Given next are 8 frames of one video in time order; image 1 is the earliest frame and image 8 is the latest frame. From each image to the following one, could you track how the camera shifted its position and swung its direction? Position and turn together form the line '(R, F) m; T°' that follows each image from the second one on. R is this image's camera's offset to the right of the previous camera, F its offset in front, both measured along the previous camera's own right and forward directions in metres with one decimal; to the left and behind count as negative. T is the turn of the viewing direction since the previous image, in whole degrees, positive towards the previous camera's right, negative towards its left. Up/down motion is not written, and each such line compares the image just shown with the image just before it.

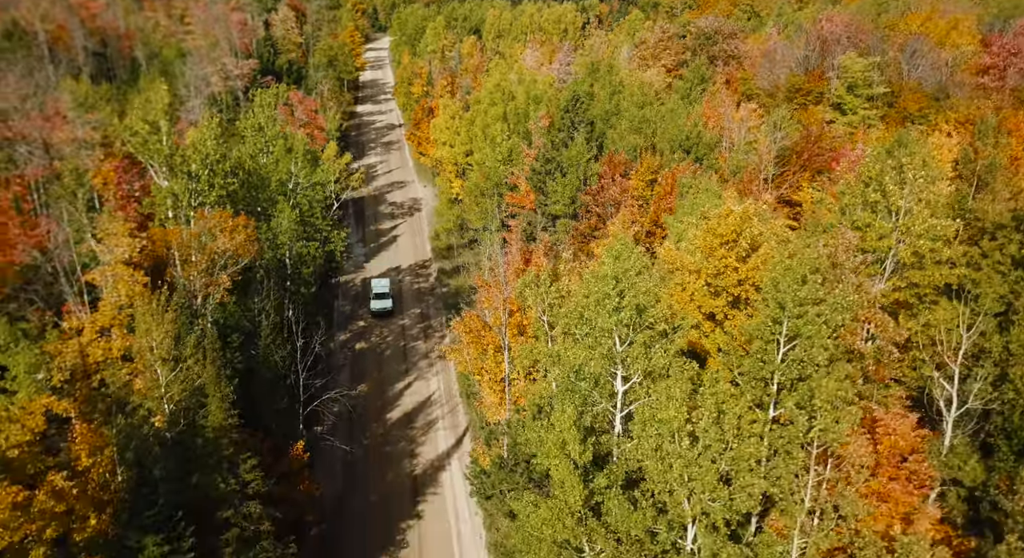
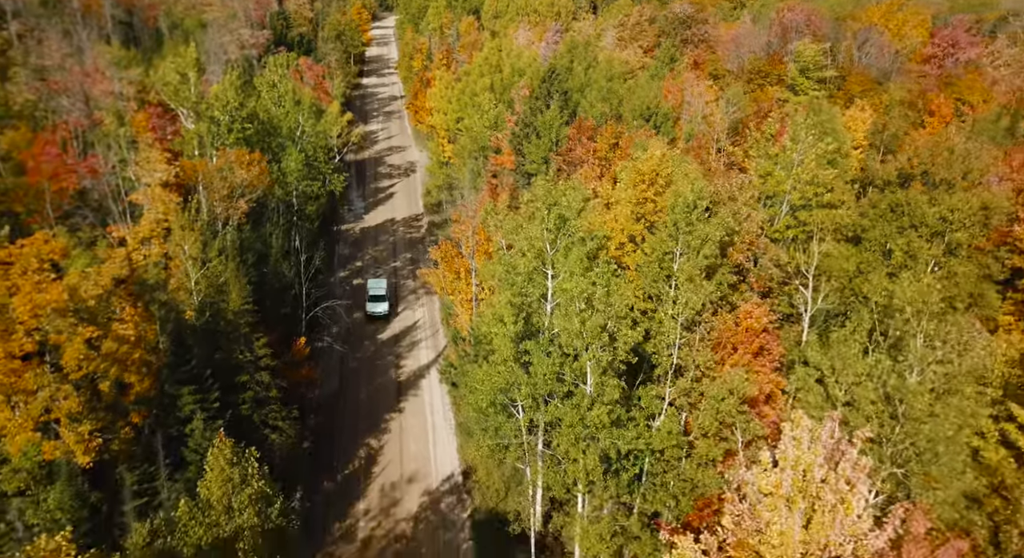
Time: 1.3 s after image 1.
(+2.0, -7.1) m; 0°
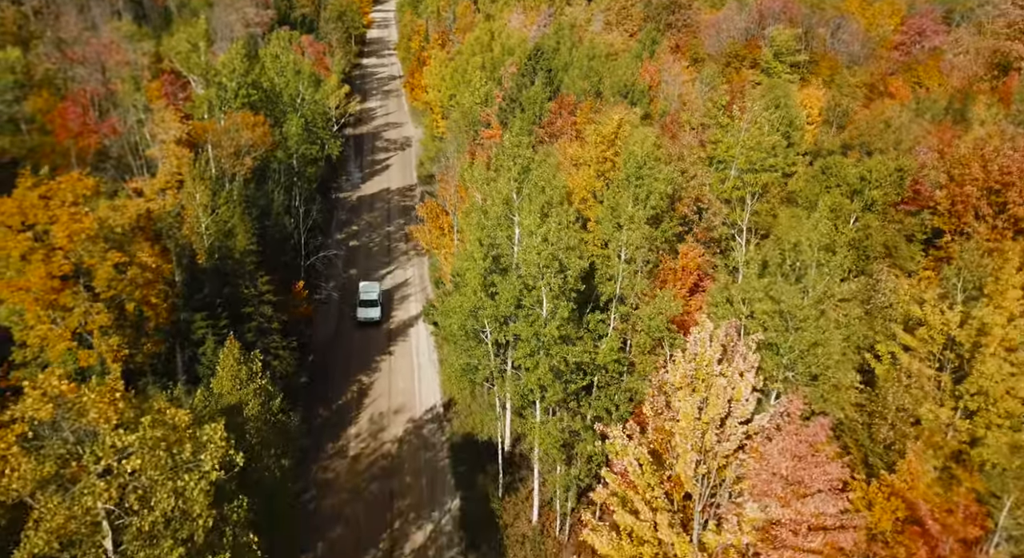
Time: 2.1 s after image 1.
(+1.4, -4.6) m; 0°
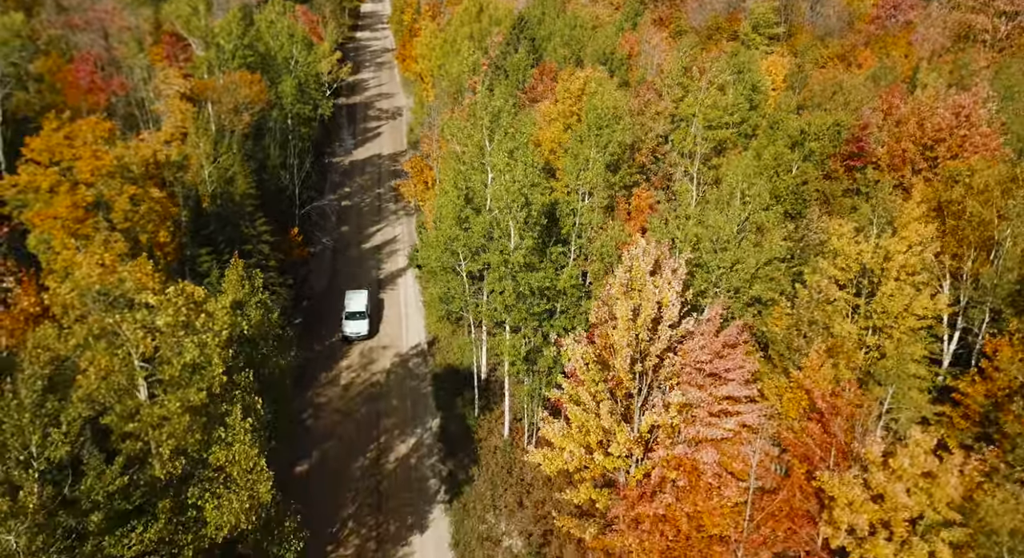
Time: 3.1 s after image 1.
(+1.2, -4.0) m; 0°
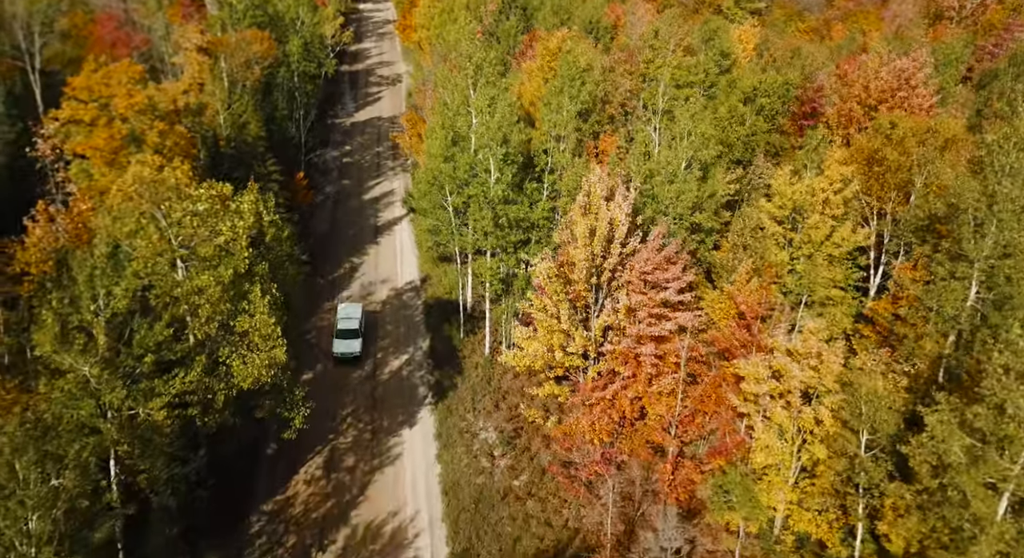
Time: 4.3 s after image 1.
(+1.1, -5.1) m; 0°
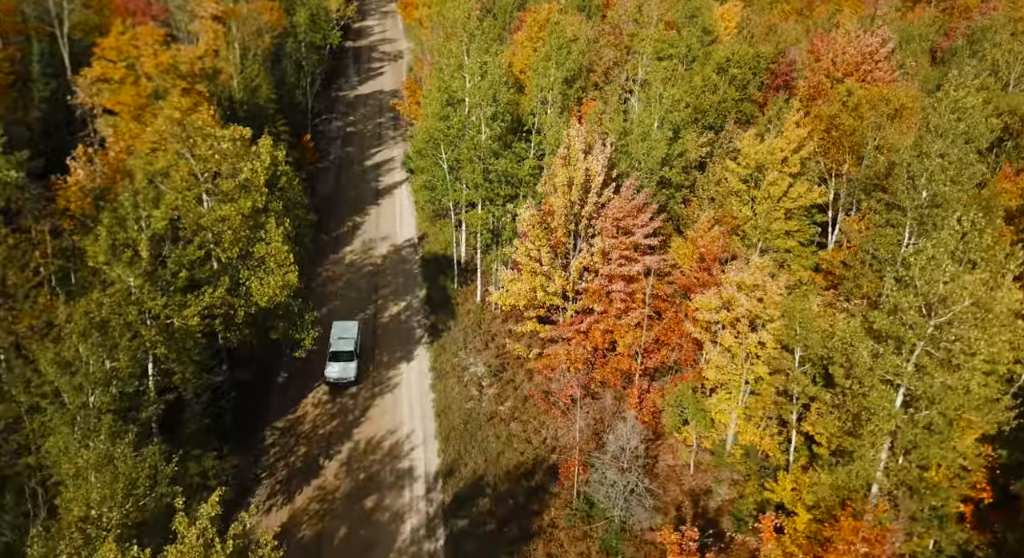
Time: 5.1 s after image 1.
(+0.7, -4.0) m; 0°
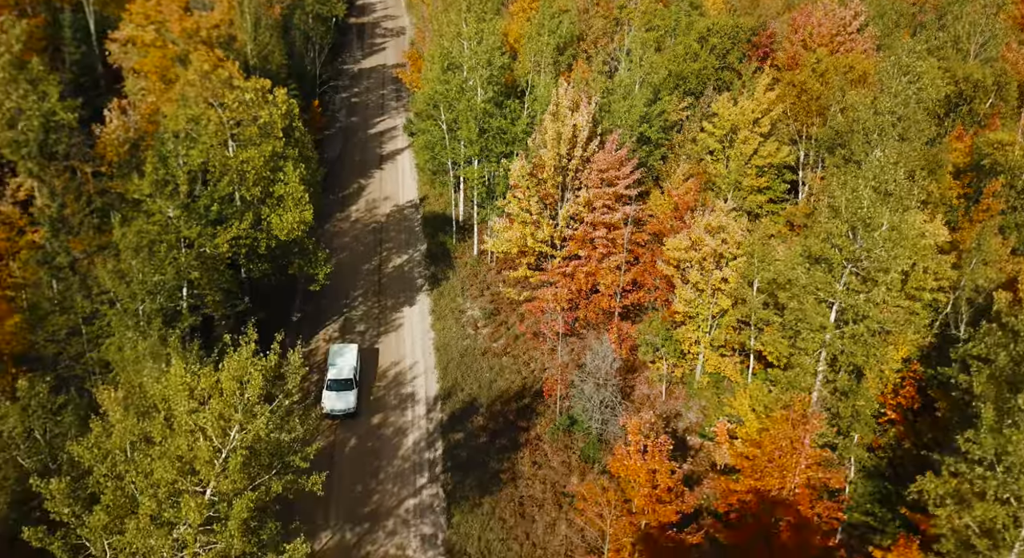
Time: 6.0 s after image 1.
(+0.5, -3.9) m; 0°
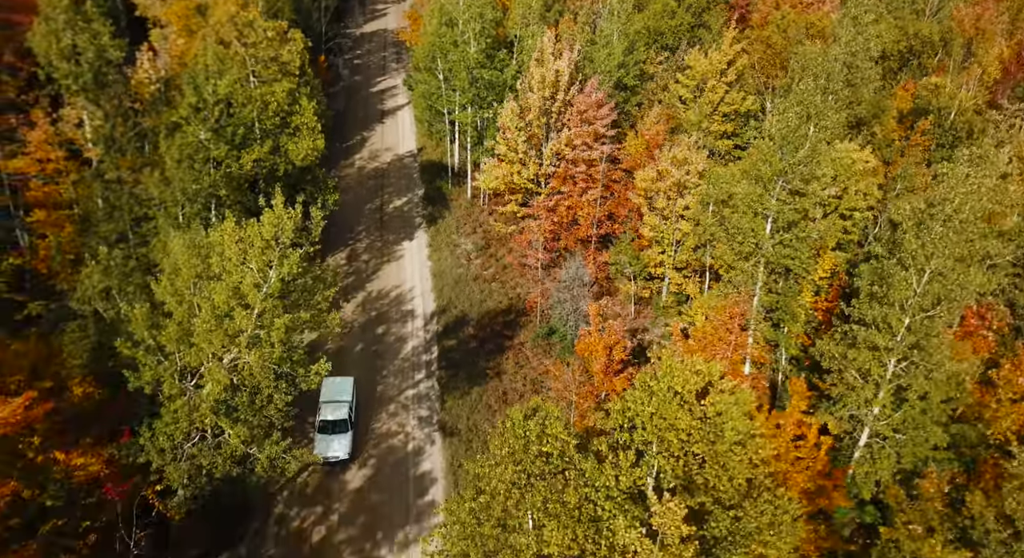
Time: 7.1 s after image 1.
(+0.7, -5.0) m; 0°
